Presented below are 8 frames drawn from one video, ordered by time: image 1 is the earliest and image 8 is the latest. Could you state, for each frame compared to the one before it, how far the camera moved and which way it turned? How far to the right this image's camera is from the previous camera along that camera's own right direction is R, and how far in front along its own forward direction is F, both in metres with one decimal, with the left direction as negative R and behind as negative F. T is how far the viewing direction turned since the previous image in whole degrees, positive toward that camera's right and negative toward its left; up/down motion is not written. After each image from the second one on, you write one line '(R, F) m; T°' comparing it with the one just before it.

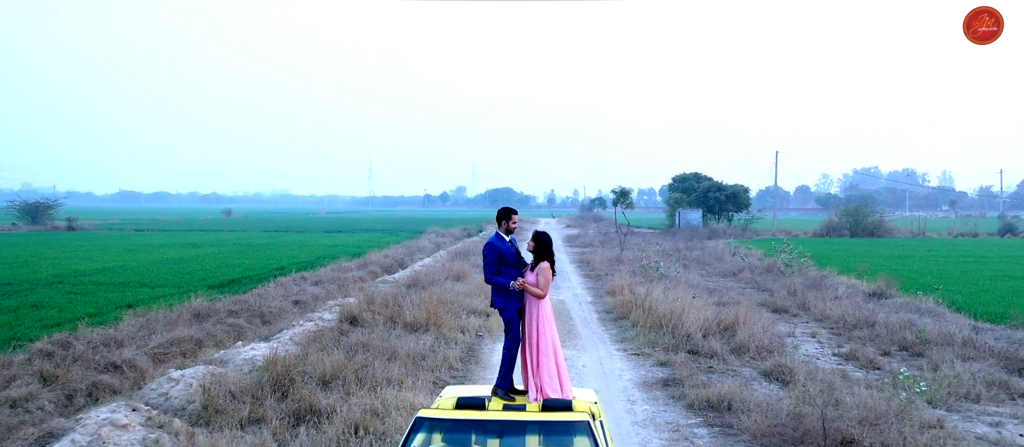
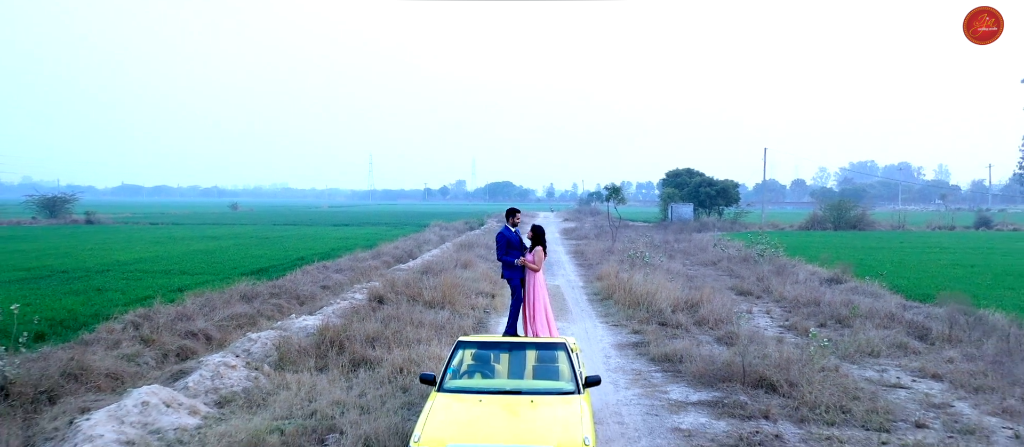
(-0.1, -2.4) m; 0°
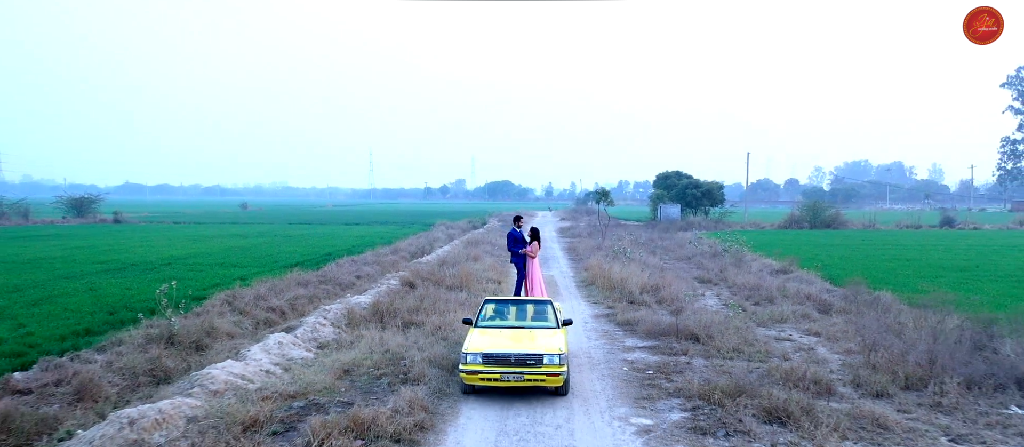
(-0.1, -4.0) m; 0°
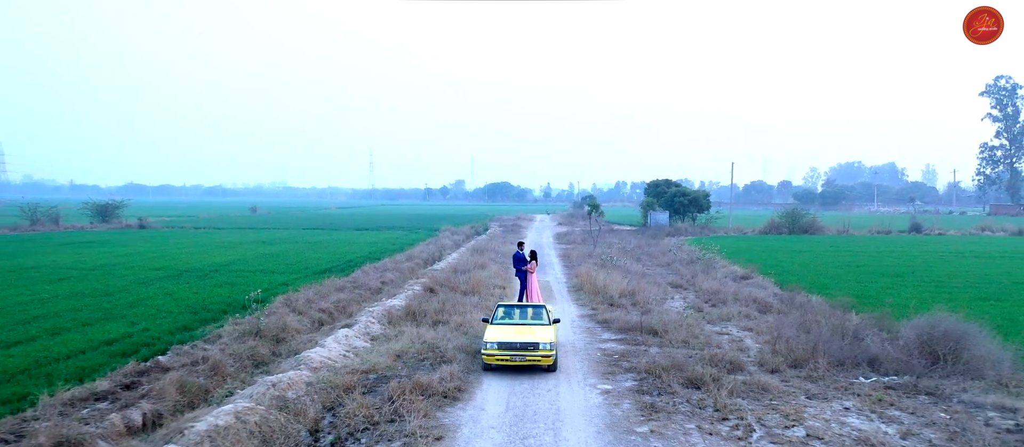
(-0.1, -4.1) m; 0°
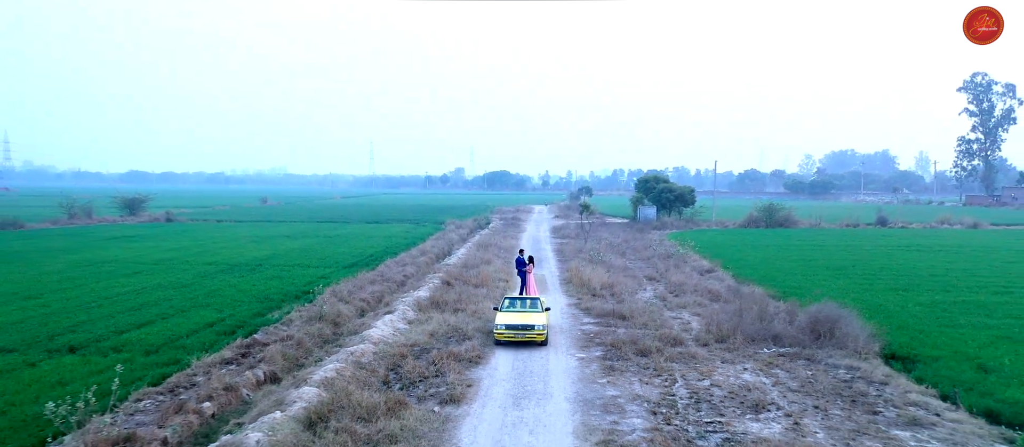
(-0.1, -5.2) m; 0°
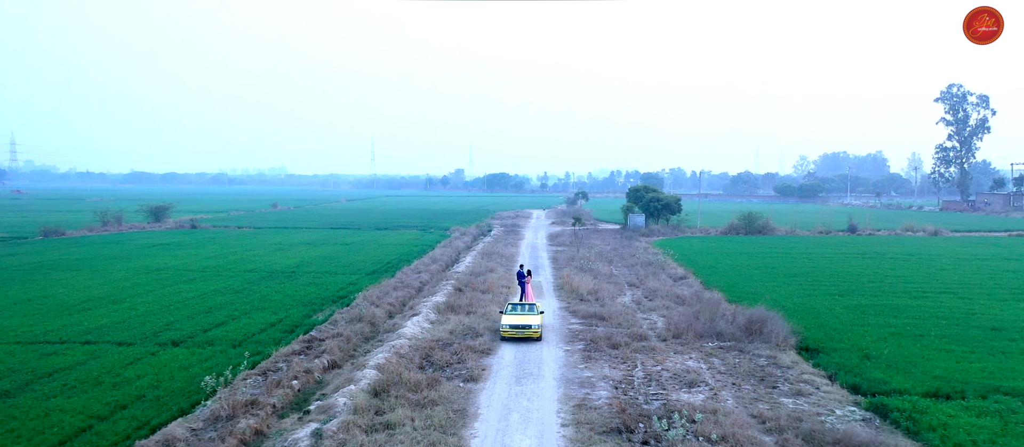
(-0.1, -5.4) m; 0°
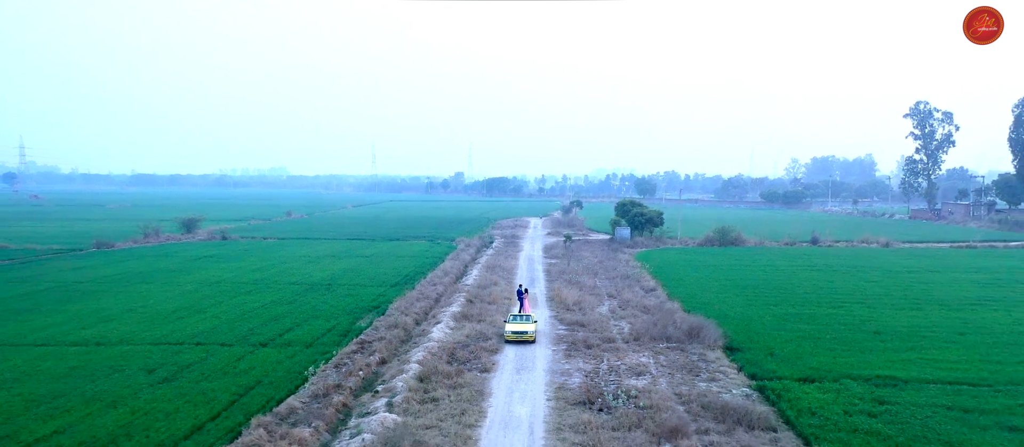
(-0.1, -8.2) m; 0°
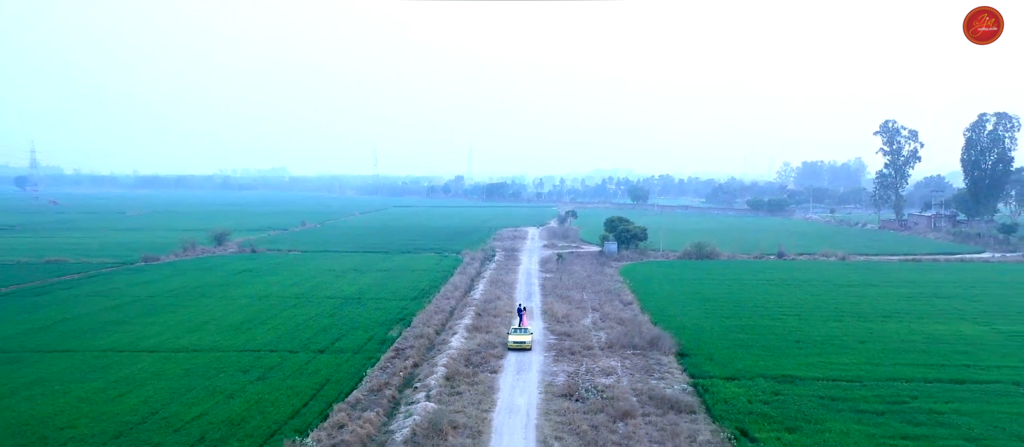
(-0.1, -9.5) m; 0°
